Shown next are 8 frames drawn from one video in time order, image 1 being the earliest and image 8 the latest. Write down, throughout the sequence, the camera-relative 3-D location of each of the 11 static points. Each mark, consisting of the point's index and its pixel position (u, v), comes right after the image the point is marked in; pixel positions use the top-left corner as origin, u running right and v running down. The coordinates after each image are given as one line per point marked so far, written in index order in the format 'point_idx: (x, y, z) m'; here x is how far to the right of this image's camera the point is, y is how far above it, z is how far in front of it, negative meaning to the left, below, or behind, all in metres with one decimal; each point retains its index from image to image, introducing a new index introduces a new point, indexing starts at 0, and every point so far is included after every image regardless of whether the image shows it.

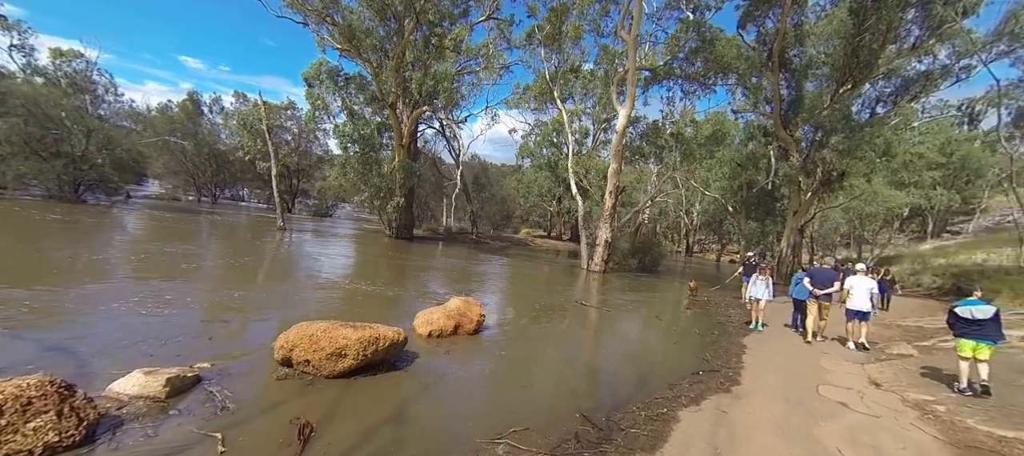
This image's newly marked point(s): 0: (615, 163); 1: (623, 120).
0: (+4.0, +2.6, +17.6) m
1: (+4.1, +4.1, +16.5) m
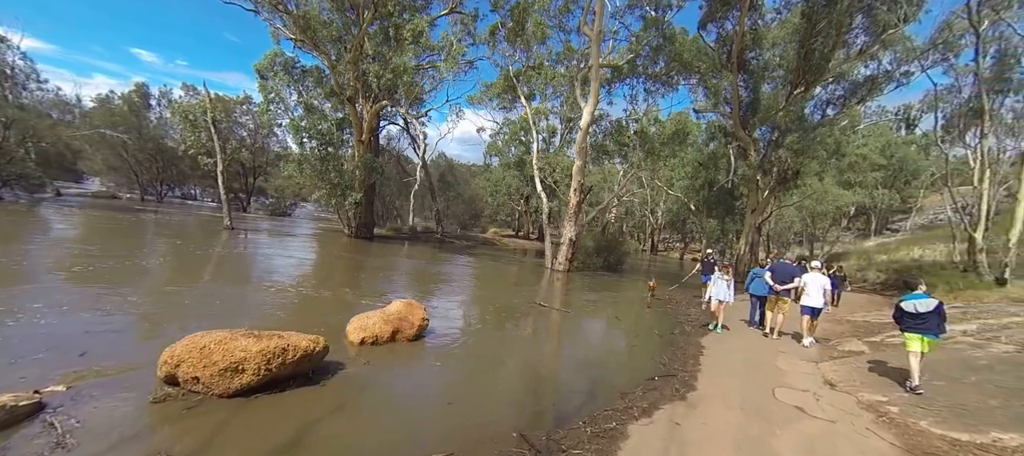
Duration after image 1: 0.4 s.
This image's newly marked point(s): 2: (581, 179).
0: (+2.6, +2.6, +17.5) m
1: (+2.8, +4.1, +16.4) m
2: (+2.8, +2.0, +18.1) m
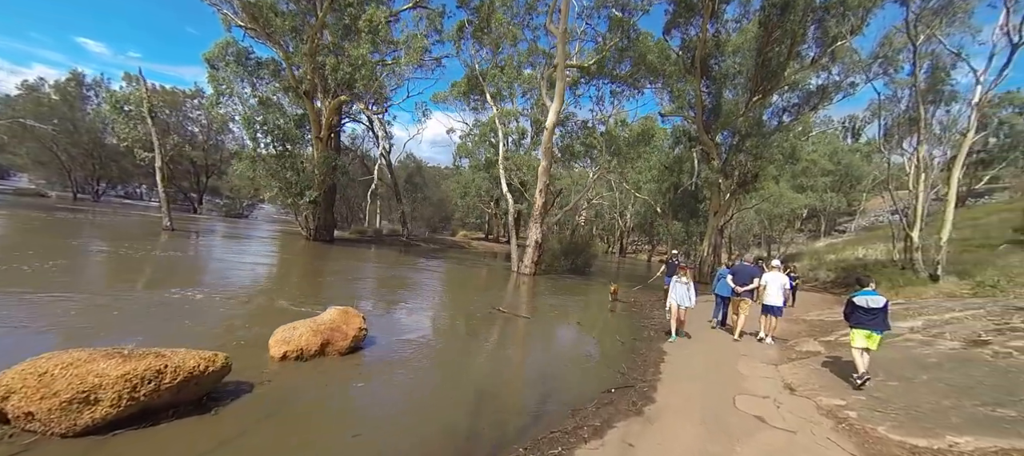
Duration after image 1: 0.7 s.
0: (+1.3, +2.5, +17.3) m
1: (+1.5, +4.0, +16.2) m
2: (+1.4, +1.9, +17.9) m
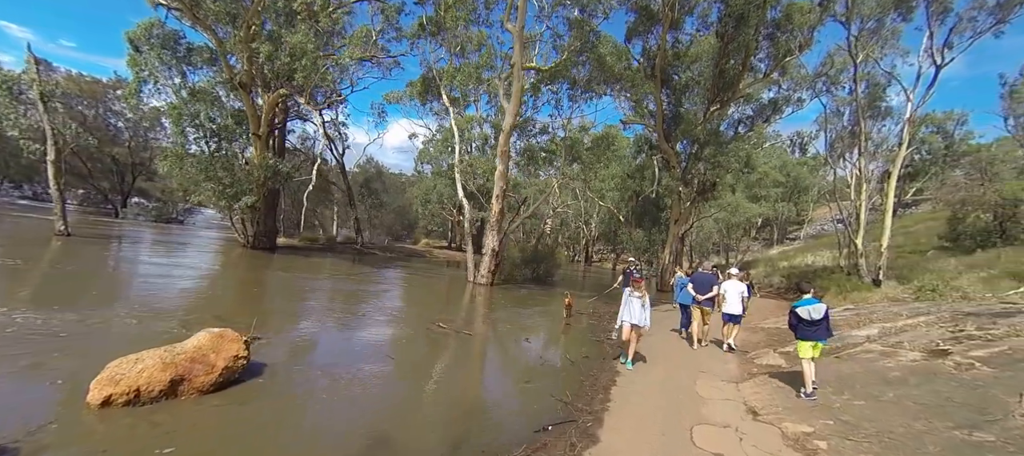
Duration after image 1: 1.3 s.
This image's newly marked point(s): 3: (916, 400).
0: (-0.4, +2.3, +16.7) m
1: (-0.1, +3.8, +15.6) m
2: (-0.3, +1.7, +17.3) m
3: (+4.3, -1.8, +4.8) m
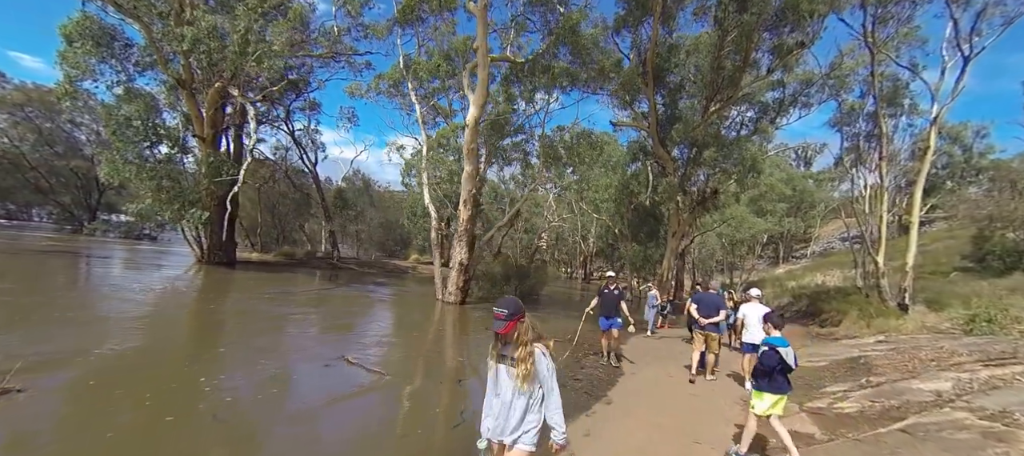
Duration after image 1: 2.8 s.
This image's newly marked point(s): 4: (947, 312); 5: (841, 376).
0: (-1.3, +1.9, +14.6) m
1: (-1.1, +3.4, +13.6) m
2: (-1.2, +1.2, +15.1) m
3: (+3.2, -1.8, +2.5) m
4: (+15.3, -3.0, +15.7) m
5: (+5.7, -2.6, +7.7) m
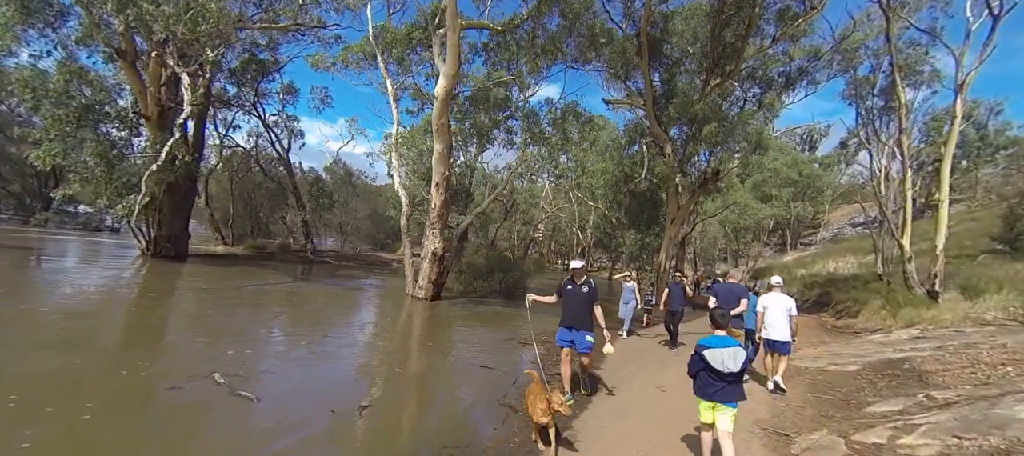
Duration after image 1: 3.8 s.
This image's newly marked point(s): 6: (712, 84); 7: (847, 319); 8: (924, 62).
0: (-2.0, +2.3, +12.8) m
1: (-1.8, +3.9, +11.8) m
2: (-1.9, +1.7, +13.4) m
3: (+2.5, -1.5, +0.8) m
4: (+14.6, -2.4, +13.9) m
5: (+5.0, -2.1, +6.0) m
6: (+8.9, +6.2, +19.7) m
7: (+14.4, -3.9, +19.3) m
8: (+17.4, +6.9, +18.8) m
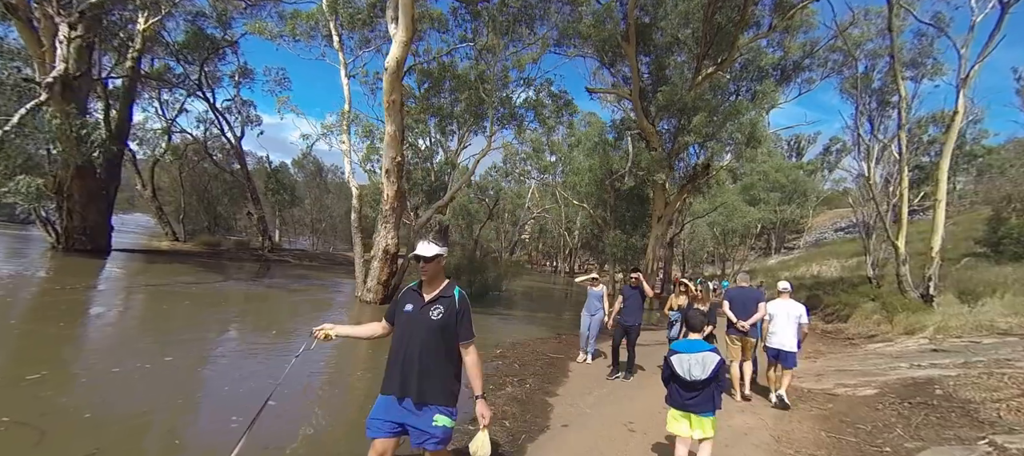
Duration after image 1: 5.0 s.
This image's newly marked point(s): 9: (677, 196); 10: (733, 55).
0: (-3.0, +2.5, +11.2) m
1: (-2.7, +4.0, +10.2) m
2: (-2.9, +1.8, +11.8) m
3: (+1.8, -1.3, -0.7) m
4: (+13.6, -2.3, +12.7) m
5: (+4.2, -2.0, +4.5) m
6: (+7.8, +6.3, +18.3) m
7: (+13.3, -3.9, +18.1) m
8: (+16.4, +6.9, +17.7) m
9: (+7.1, +1.4, +19.3) m
10: (+8.5, +6.8, +17.1) m
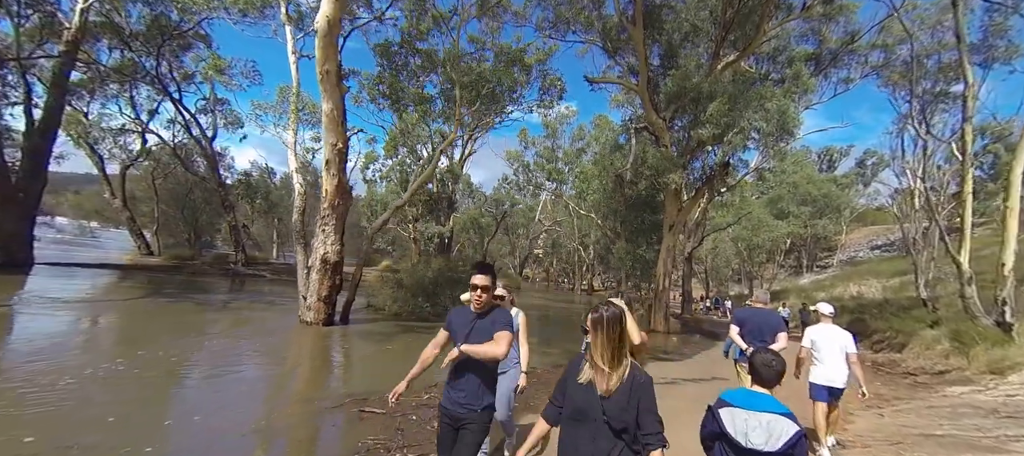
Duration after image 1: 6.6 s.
0: (-3.6, +2.4, +9.2) m
1: (-3.4, +4.0, +8.3) m
2: (-3.5, +1.7, +9.8) m
3: (+0.6, -1.0, -3.1) m
4: (+13.0, -2.5, +9.7) m
5: (+3.2, -1.9, +2.0) m
6: (+7.5, +5.9, +15.9) m
7: (+12.9, -4.3, +15.1) m
8: (+16.1, +6.5, +14.9) m
9: (+6.8, +1.0, +16.8) m
10: (+8.1, +6.5, +14.7) m
